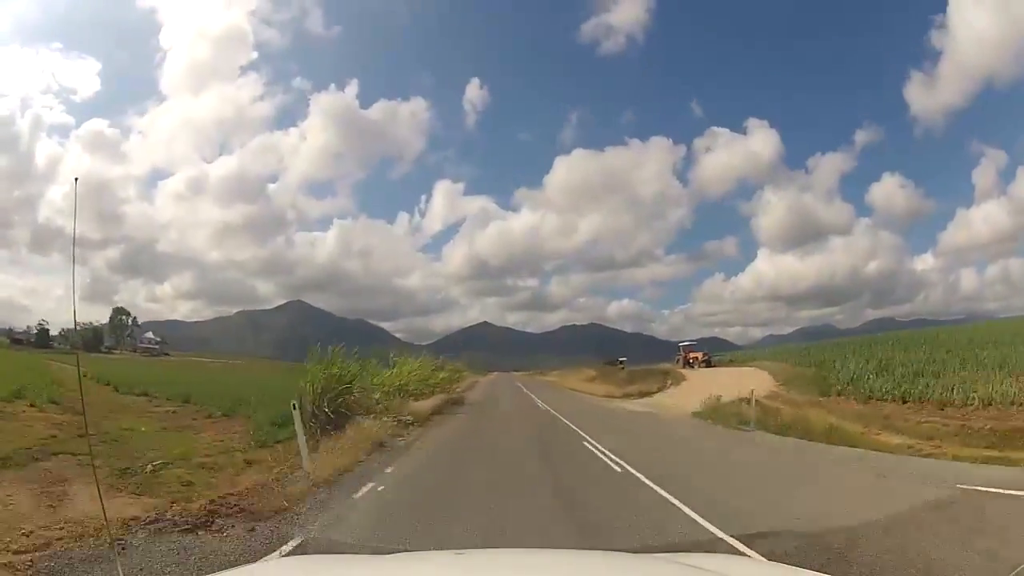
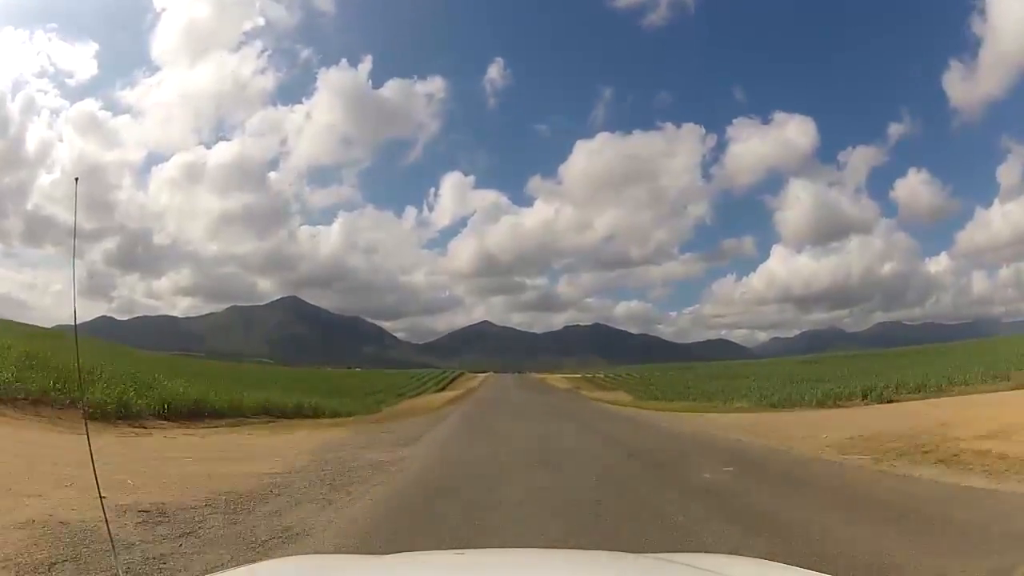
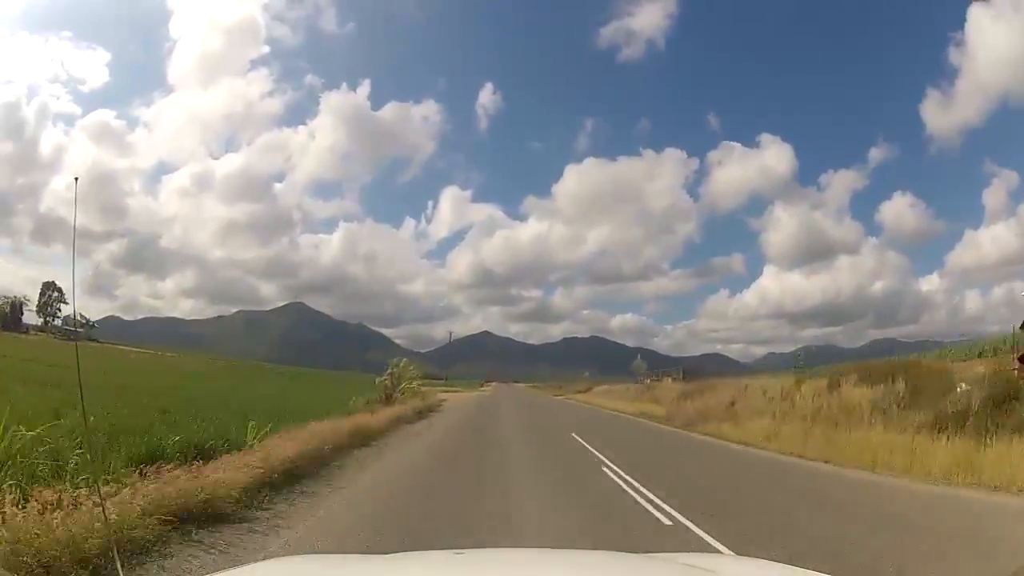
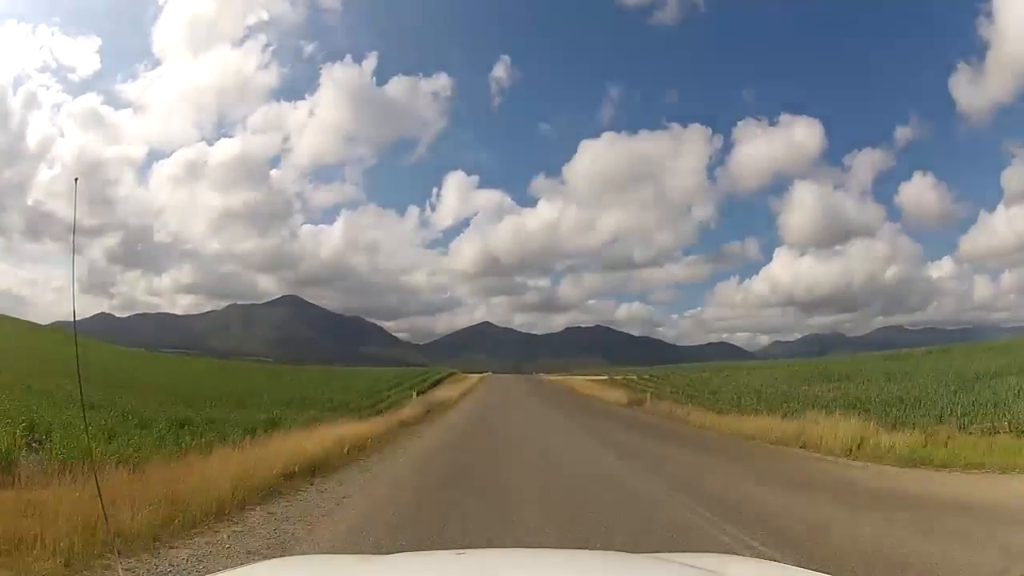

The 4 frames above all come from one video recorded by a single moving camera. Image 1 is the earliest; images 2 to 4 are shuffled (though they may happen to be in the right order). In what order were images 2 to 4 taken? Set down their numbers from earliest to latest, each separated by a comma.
3, 2, 4
